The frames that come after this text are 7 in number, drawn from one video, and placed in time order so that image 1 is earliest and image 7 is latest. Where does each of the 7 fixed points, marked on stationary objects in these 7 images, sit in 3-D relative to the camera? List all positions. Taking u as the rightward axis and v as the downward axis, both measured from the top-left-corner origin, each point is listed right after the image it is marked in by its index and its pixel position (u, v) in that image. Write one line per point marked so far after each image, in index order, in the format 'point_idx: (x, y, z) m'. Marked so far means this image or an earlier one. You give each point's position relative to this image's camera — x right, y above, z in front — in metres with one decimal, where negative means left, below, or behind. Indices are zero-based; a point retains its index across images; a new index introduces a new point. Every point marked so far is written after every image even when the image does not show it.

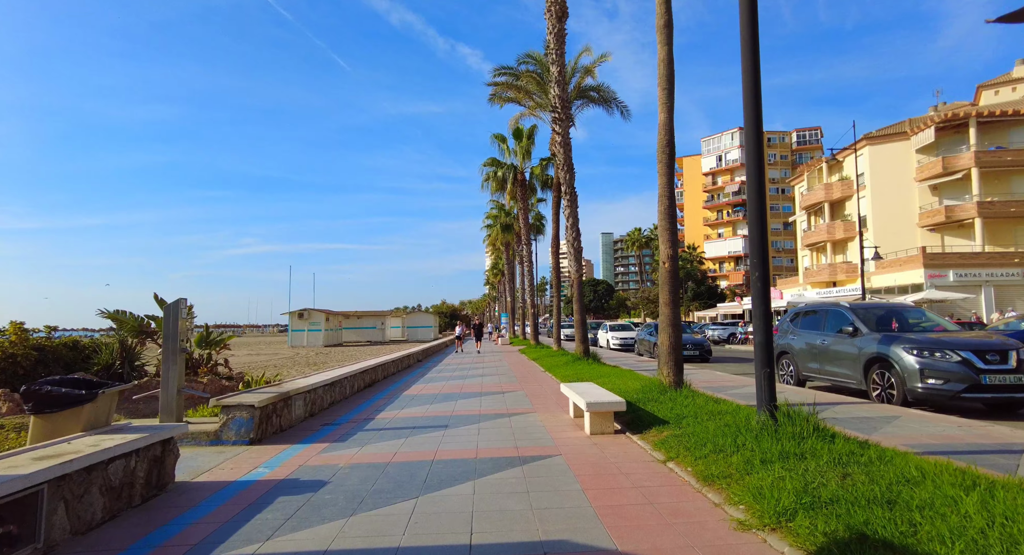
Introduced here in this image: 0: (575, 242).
0: (+1.9, +1.1, +17.6) m
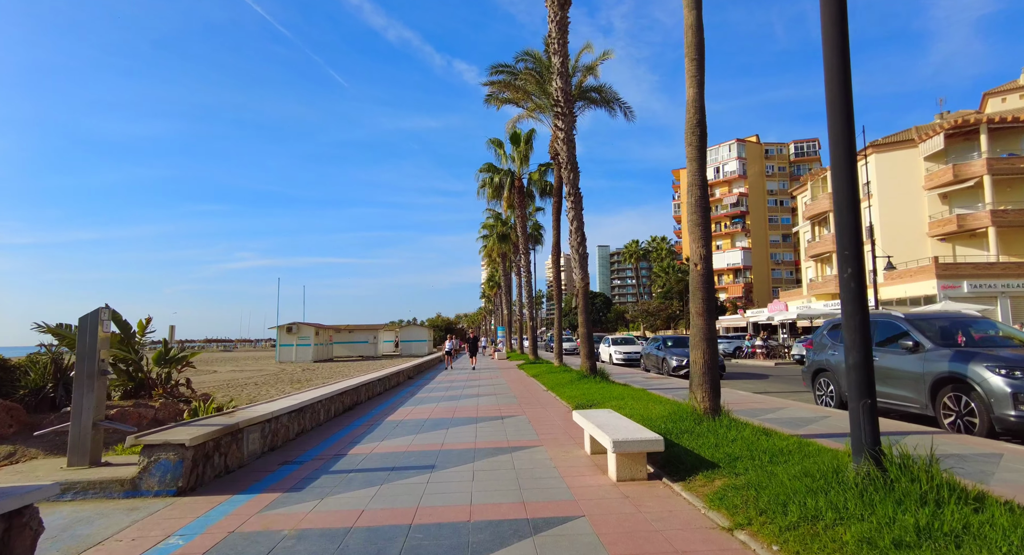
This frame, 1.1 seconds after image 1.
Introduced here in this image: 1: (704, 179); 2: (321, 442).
0: (+1.9, +0.8, +16.1) m
1: (+2.7, +1.4, +8.3) m
2: (-2.9, -2.5, +8.8) m
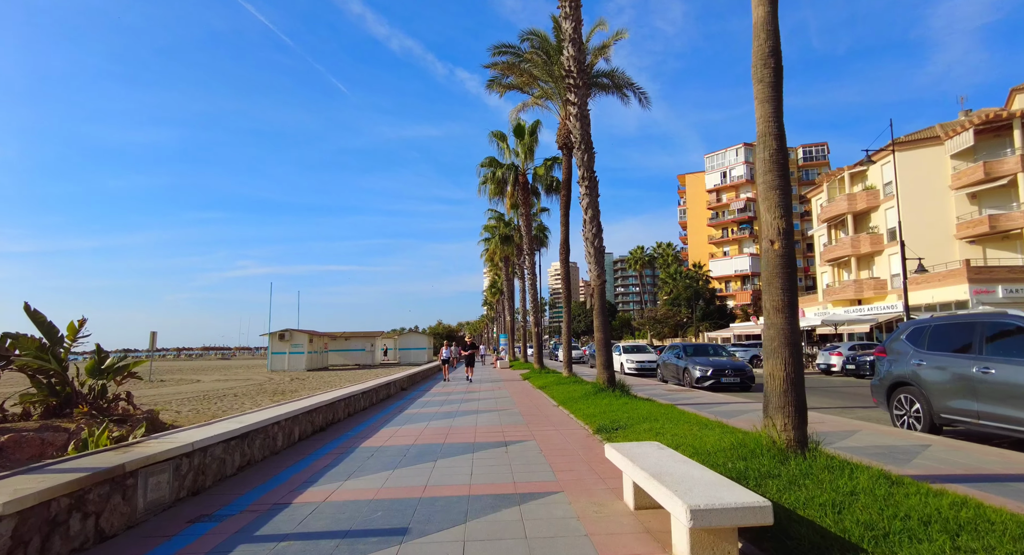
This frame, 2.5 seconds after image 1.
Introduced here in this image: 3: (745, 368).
0: (+2.0, +0.9, +13.9) m
1: (+2.8, +1.6, +6.1) m
2: (-2.8, -2.3, +6.6) m
3: (+7.7, -2.9, +19.3) m
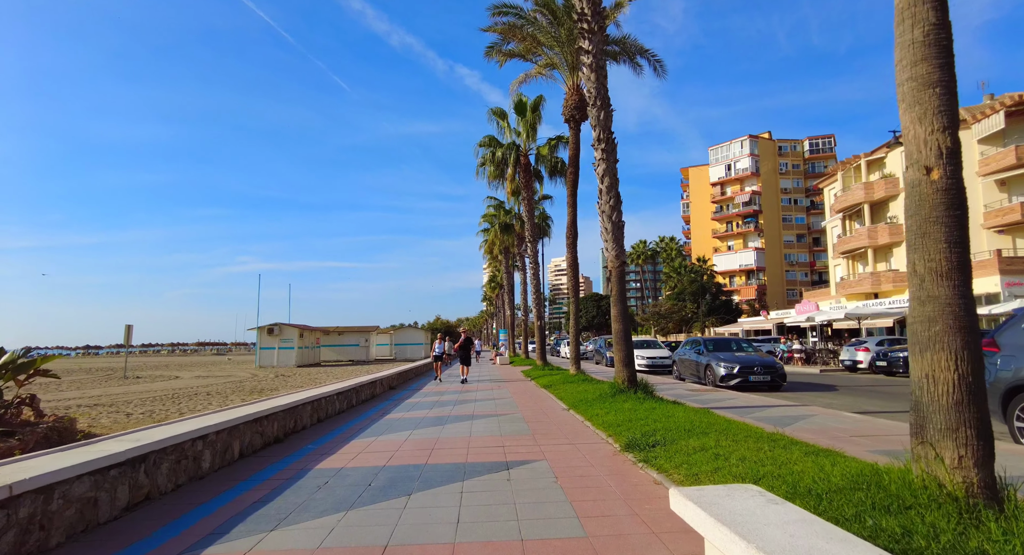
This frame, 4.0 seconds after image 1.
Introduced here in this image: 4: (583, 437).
0: (+2.1, +1.3, +11.8) m
1: (+2.9, +1.9, +4.0) m
2: (-2.8, -2.0, +4.5) m
3: (+7.7, -2.5, +17.1) m
4: (+1.0, -2.2, +8.2) m
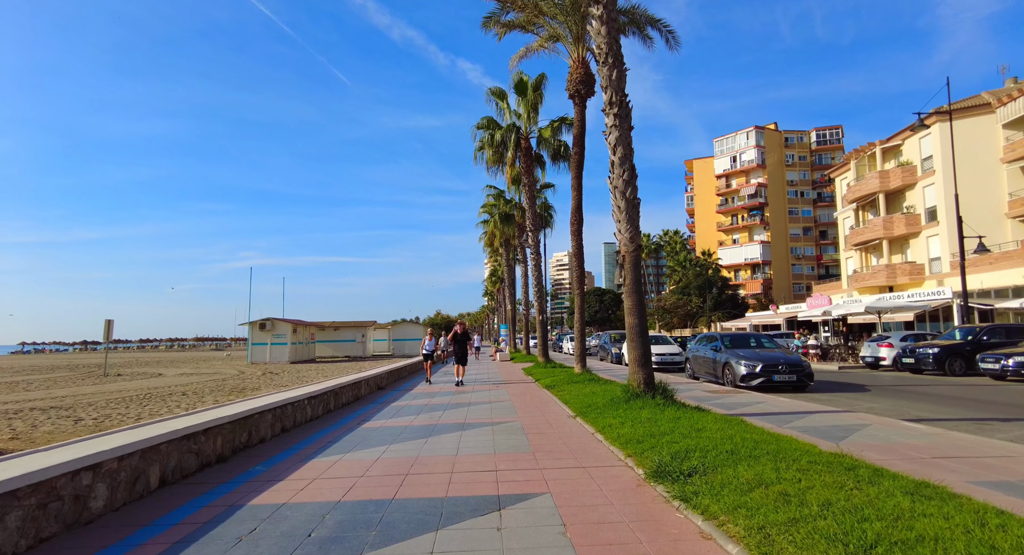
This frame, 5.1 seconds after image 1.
0: (+2.0, +1.5, +10.2) m
1: (+2.8, +2.1, +2.4) m
2: (-2.8, -1.8, +2.9) m
3: (+7.7, -2.2, +15.5) m
4: (+0.9, -2.0, +6.6) m
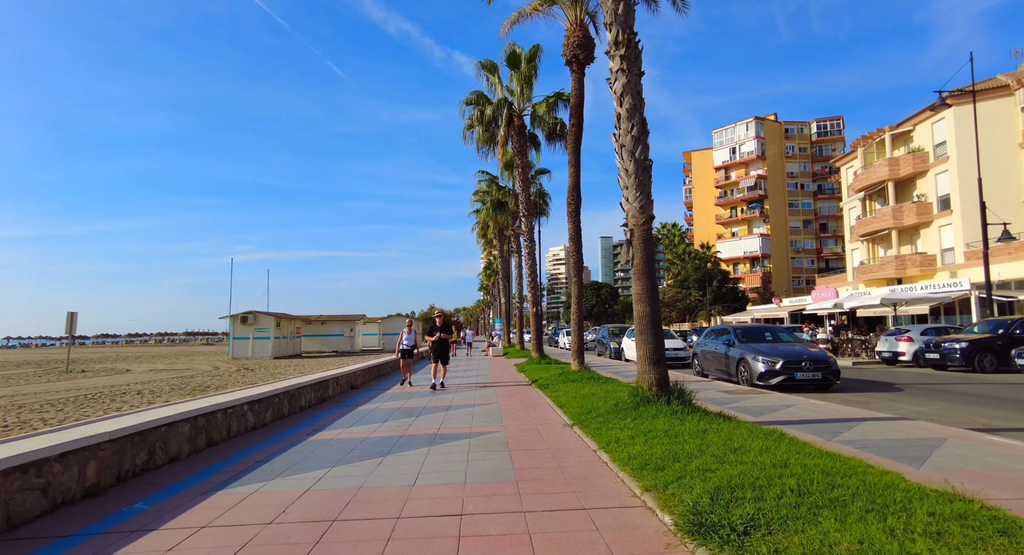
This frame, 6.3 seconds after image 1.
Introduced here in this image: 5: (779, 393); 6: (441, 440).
0: (+1.8, +1.8, +8.3) m
1: (+2.6, +2.3, +0.5) m
2: (-3.0, -1.5, +1.1) m
3: (+7.4, -1.9, +13.8) m
4: (+0.7, -1.7, +4.8) m
5: (+6.4, -2.7, +14.1) m
6: (-0.9, -2.1, +7.8) m
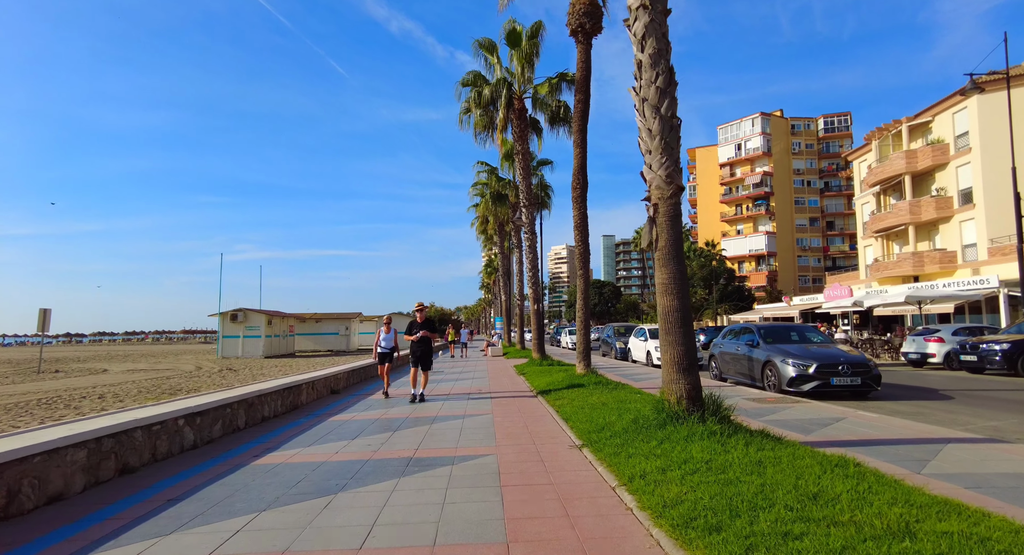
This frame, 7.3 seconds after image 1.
0: (+1.7, +2.0, +6.7) m
1: (+2.5, +2.5, -1.1) m
2: (-3.1, -1.4, -0.5) m
3: (+7.3, -1.7, +12.1) m
4: (+0.6, -1.6, +3.2) m
5: (+6.3, -2.6, +12.5) m
6: (-1.0, -2.0, +6.2) m
